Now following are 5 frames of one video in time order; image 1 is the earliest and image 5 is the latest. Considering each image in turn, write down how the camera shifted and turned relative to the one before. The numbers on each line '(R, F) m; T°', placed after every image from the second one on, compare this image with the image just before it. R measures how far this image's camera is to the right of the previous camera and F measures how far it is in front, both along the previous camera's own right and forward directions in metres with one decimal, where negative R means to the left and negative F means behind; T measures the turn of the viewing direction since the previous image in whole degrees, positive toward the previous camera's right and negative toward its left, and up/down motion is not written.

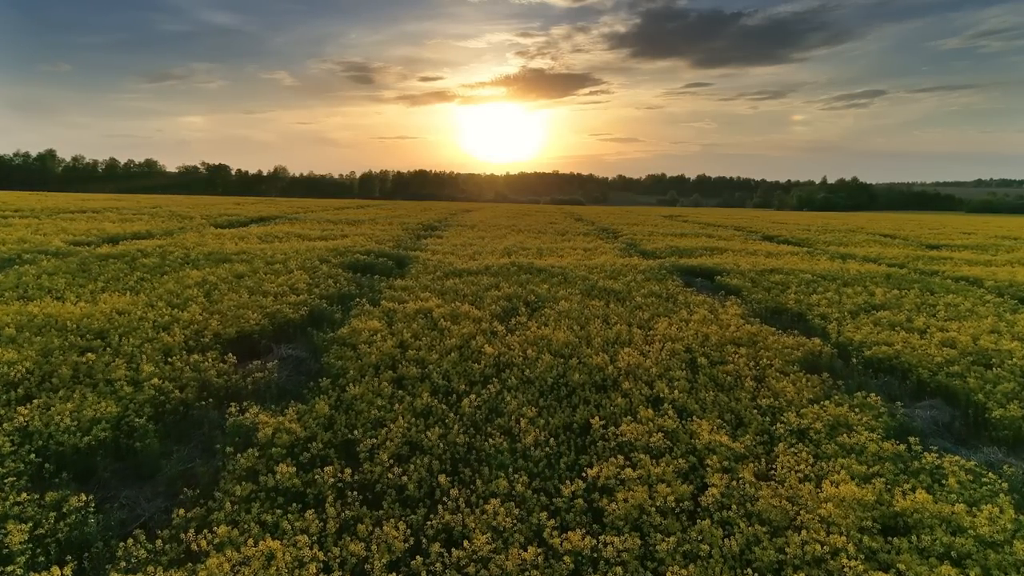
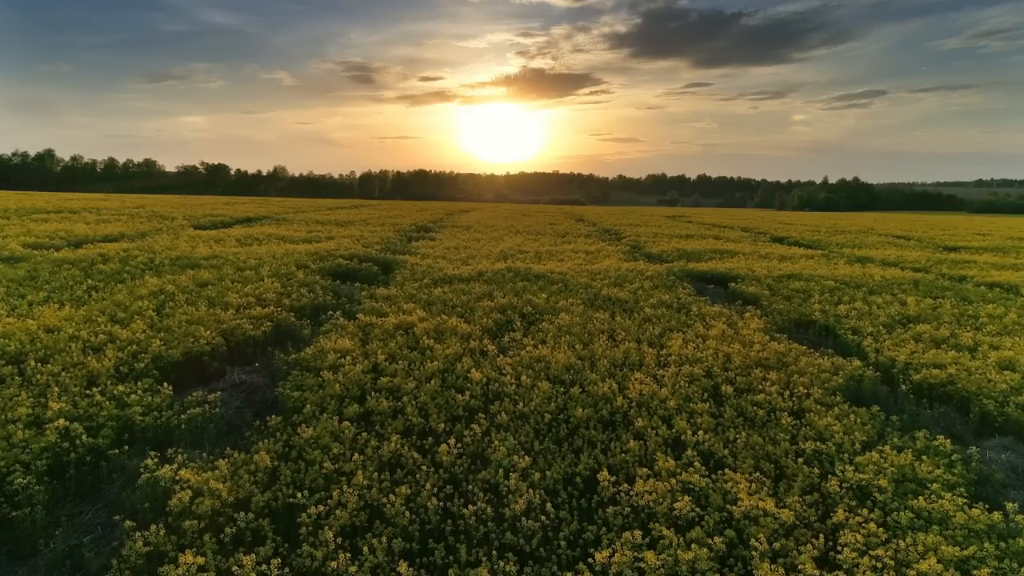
(+0.2, +2.4) m; 0°
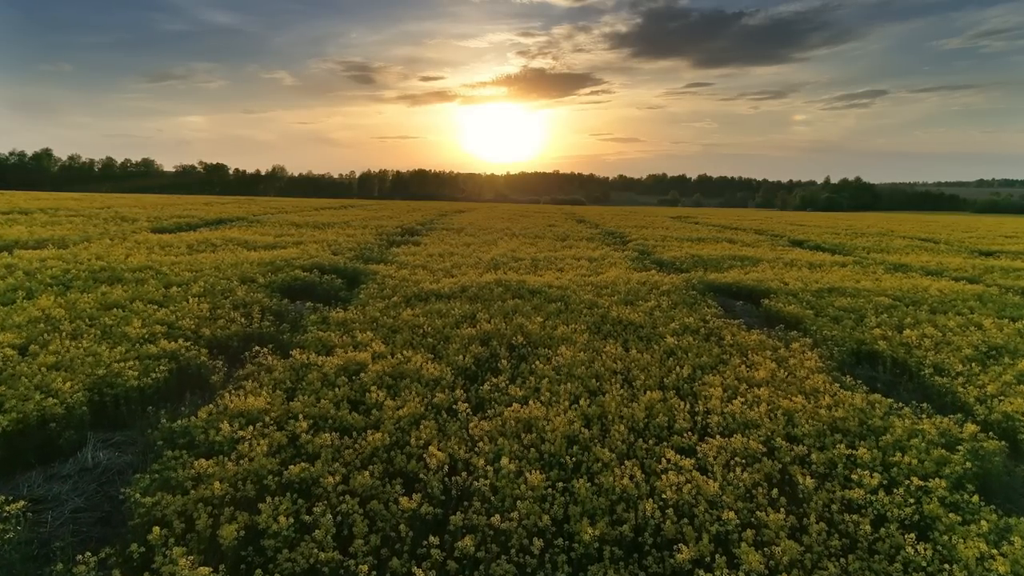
(+0.4, +4.4) m; 0°
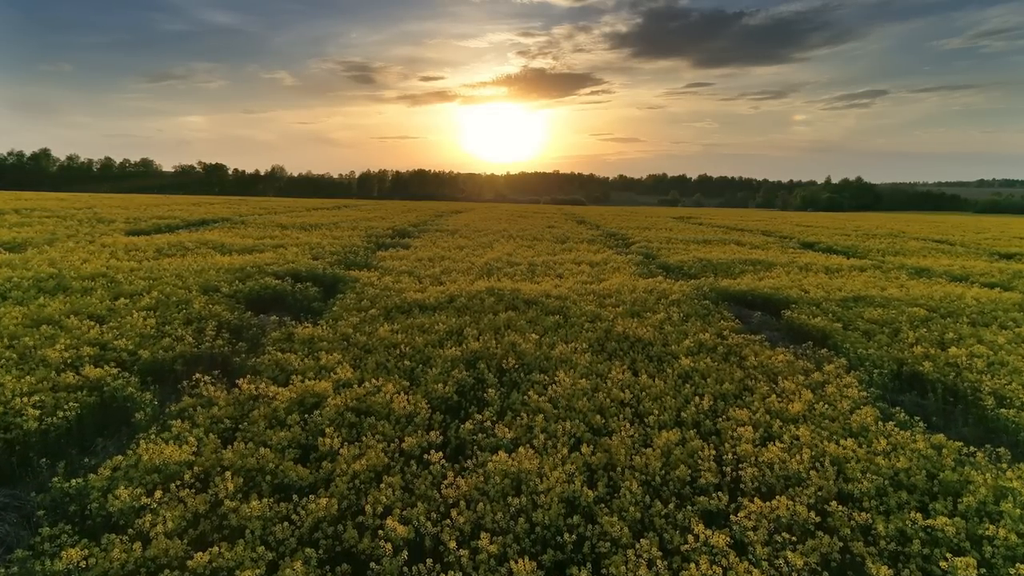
(+0.2, +2.2) m; 0°
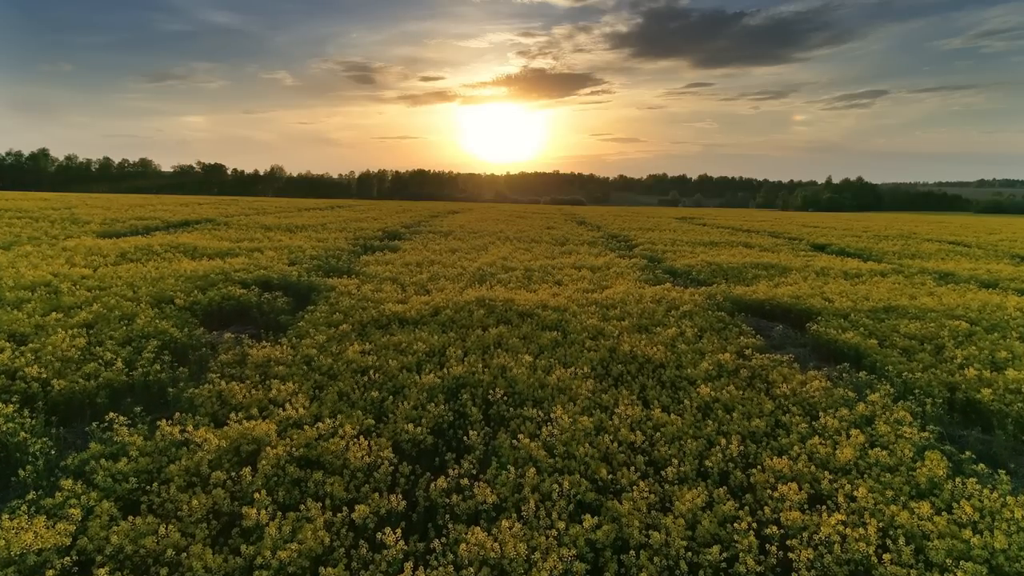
(+0.2, +2.2) m; 0°
